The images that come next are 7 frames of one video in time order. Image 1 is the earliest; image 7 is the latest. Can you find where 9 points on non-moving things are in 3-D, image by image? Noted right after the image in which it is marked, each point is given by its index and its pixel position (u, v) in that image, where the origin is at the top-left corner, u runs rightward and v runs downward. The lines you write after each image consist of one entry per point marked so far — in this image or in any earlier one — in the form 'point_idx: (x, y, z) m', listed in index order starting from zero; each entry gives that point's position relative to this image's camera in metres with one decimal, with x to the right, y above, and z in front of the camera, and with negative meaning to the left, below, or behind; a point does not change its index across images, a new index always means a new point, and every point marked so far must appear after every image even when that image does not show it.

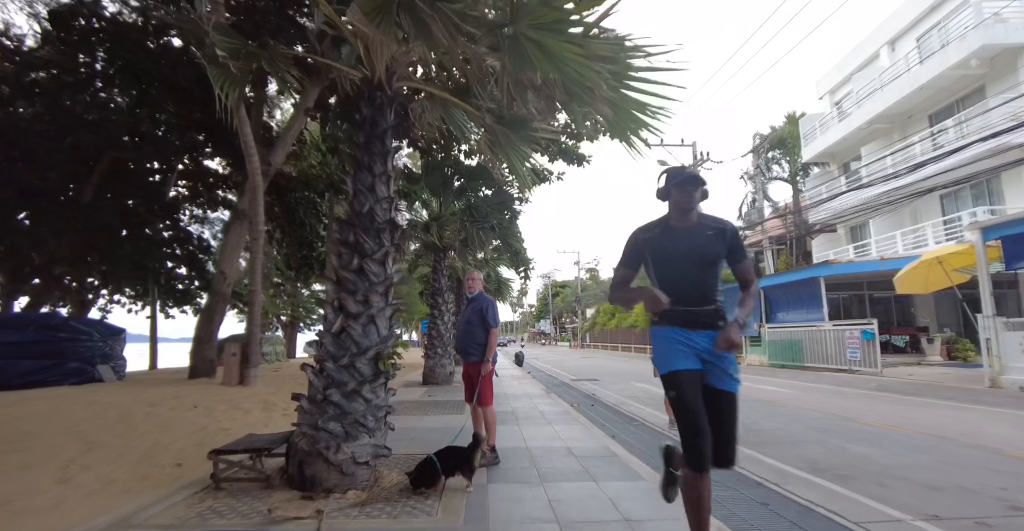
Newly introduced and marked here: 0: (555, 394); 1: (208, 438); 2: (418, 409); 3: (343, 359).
0: (+1.1, -3.3, +12.1) m
1: (-3.8, -2.1, +6.0) m
2: (-1.8, -2.8, +9.4) m
3: (-1.6, -0.9, +4.5) m
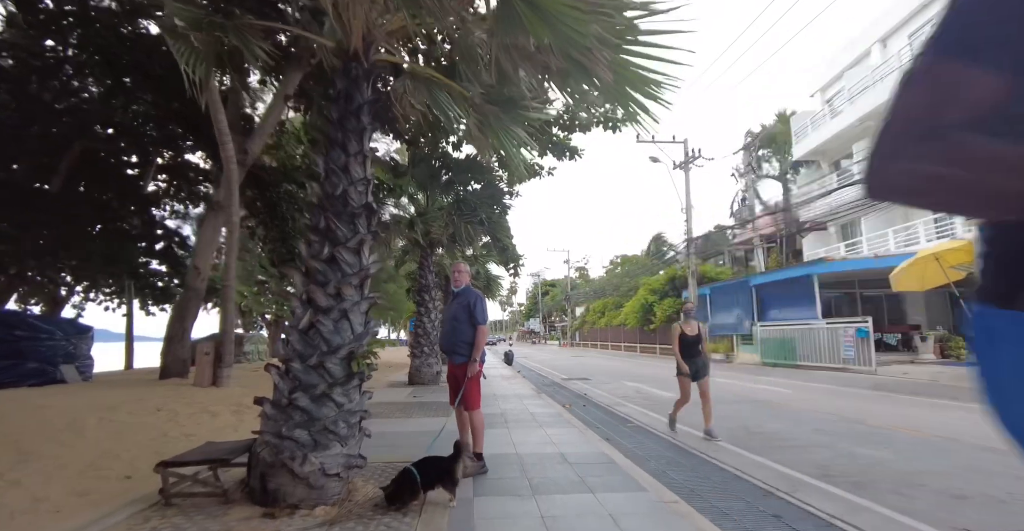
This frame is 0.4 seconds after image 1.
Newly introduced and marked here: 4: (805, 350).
0: (+0.8, -3.1, +11.7) m
1: (-3.9, -2.0, +5.4) m
2: (-2.0, -2.7, +8.9) m
3: (-1.7, -0.8, +4.0) m
4: (+10.6, -3.0, +17.3) m
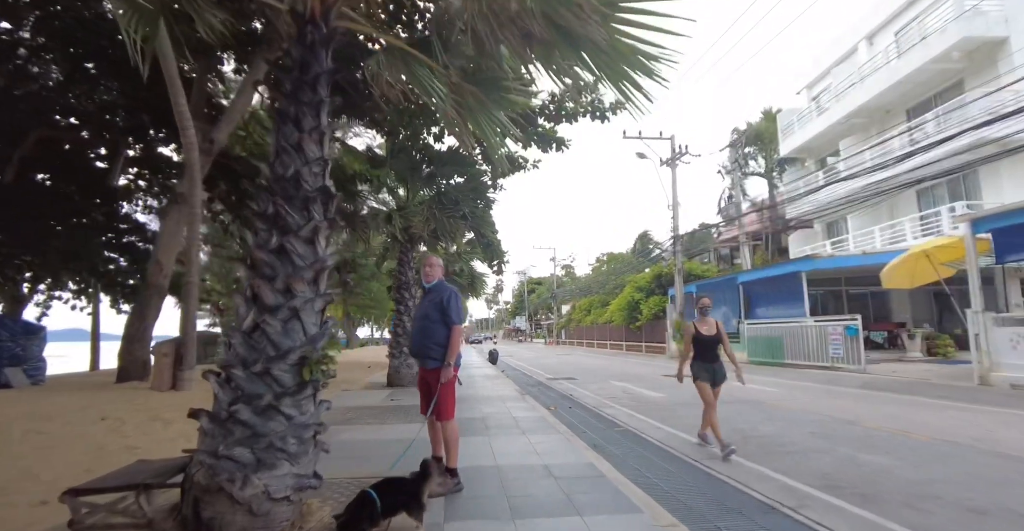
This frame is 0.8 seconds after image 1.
0: (+0.4, -3.1, +11.2) m
1: (-4.1, -2.0, +4.8) m
2: (-2.4, -2.6, +8.4) m
3: (-1.9, -0.7, +3.5) m
4: (+10.0, -2.9, +17.2) m
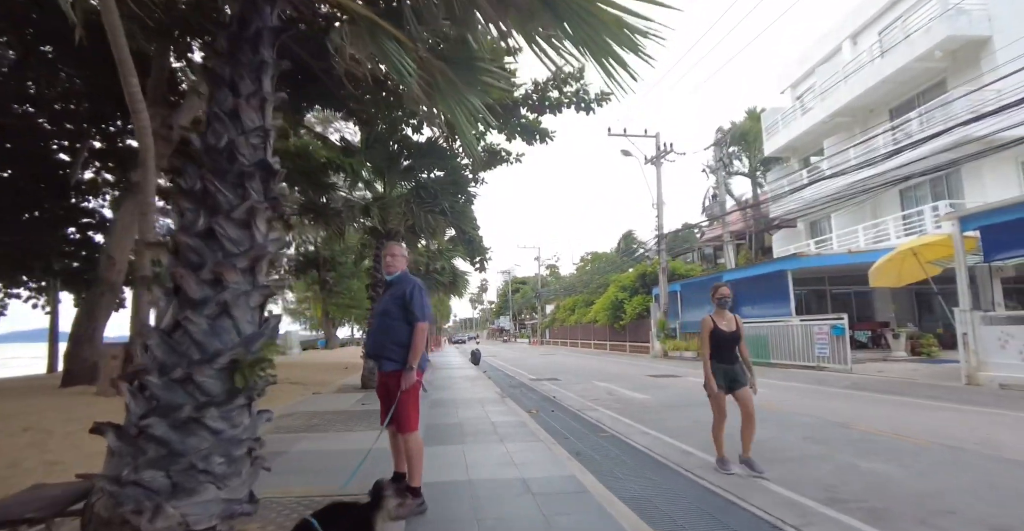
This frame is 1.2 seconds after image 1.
0: (0.0, -3.0, +10.7) m
1: (-4.4, -1.9, +4.2) m
2: (-2.7, -2.5, +7.8) m
3: (-2.1, -0.6, +2.9) m
4: (+9.4, -2.9, +17.0) m
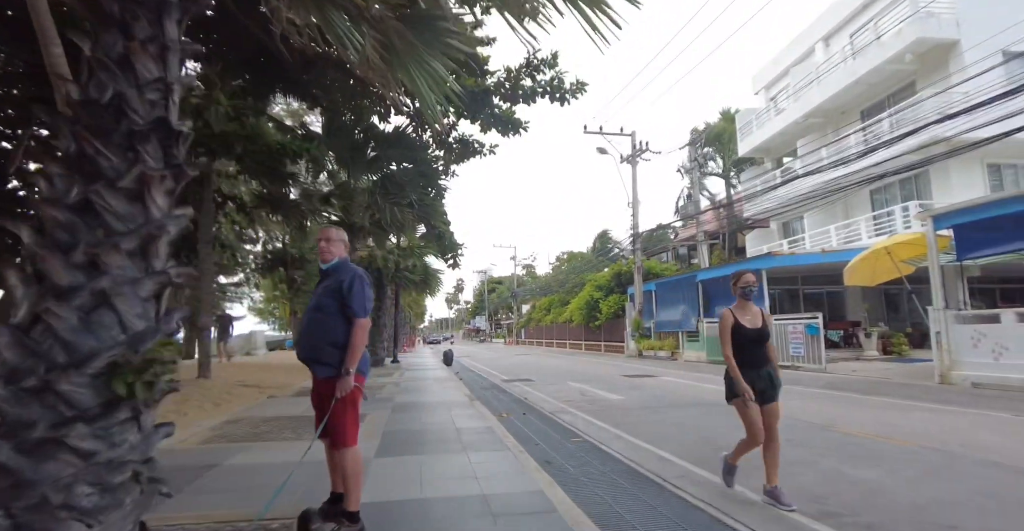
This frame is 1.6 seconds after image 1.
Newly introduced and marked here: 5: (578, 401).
0: (-0.6, -2.9, +10.2) m
1: (-4.7, -1.8, +3.5) m
2: (-3.2, -2.4, +7.1) m
3: (-2.3, -0.5, +2.3) m
4: (+8.4, -2.8, +16.9) m
5: (+1.5, -3.1, +10.9) m
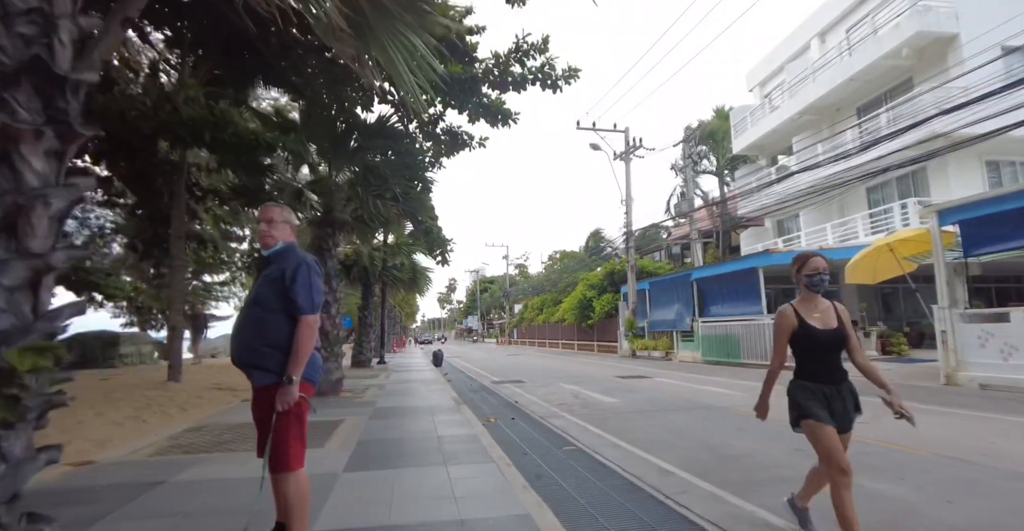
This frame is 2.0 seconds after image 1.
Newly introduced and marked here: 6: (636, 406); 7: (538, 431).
0: (-0.9, -2.8, +9.7) m
1: (-4.8, -1.7, +2.9) m
2: (-3.4, -2.3, +6.5) m
3: (-2.4, -0.5, +1.7) m
4: (+8.1, -2.8, +16.5) m
5: (+1.2, -3.0, +10.4) m
6: (+2.5, -2.8, +9.6) m
7: (+0.4, -2.5, +7.4) m
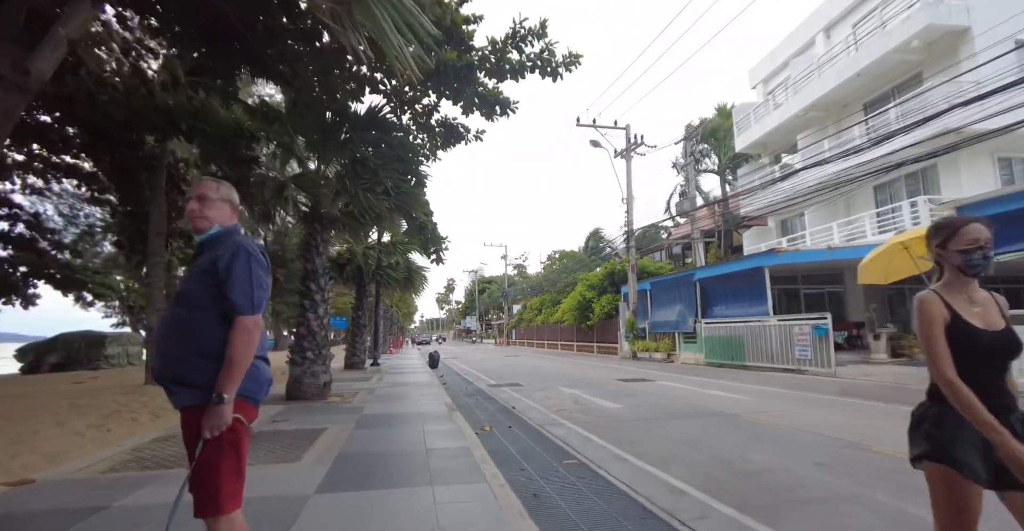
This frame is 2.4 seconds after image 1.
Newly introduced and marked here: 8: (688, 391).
0: (-0.9, -2.8, +9.1) m
1: (-4.8, -1.6, +2.3) m
2: (-3.4, -2.3, +6.0) m
3: (-2.4, -0.4, +1.2) m
4: (+8.0, -2.8, +15.9) m
5: (+1.2, -3.0, +9.8) m
6: (+2.4, -2.8, +9.0) m
7: (+0.3, -2.5, +6.8) m
8: (+4.6, -3.3, +12.5) m
